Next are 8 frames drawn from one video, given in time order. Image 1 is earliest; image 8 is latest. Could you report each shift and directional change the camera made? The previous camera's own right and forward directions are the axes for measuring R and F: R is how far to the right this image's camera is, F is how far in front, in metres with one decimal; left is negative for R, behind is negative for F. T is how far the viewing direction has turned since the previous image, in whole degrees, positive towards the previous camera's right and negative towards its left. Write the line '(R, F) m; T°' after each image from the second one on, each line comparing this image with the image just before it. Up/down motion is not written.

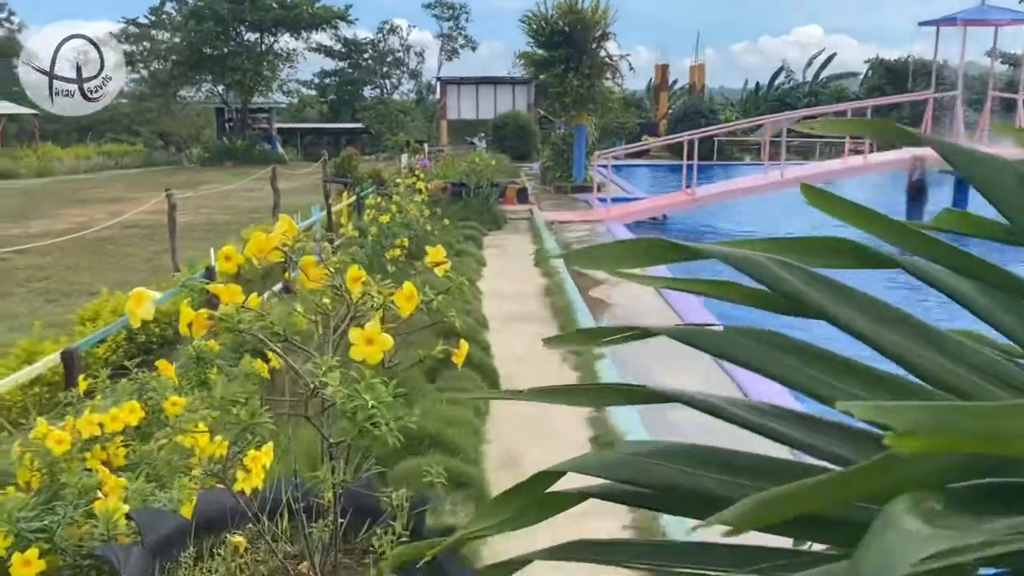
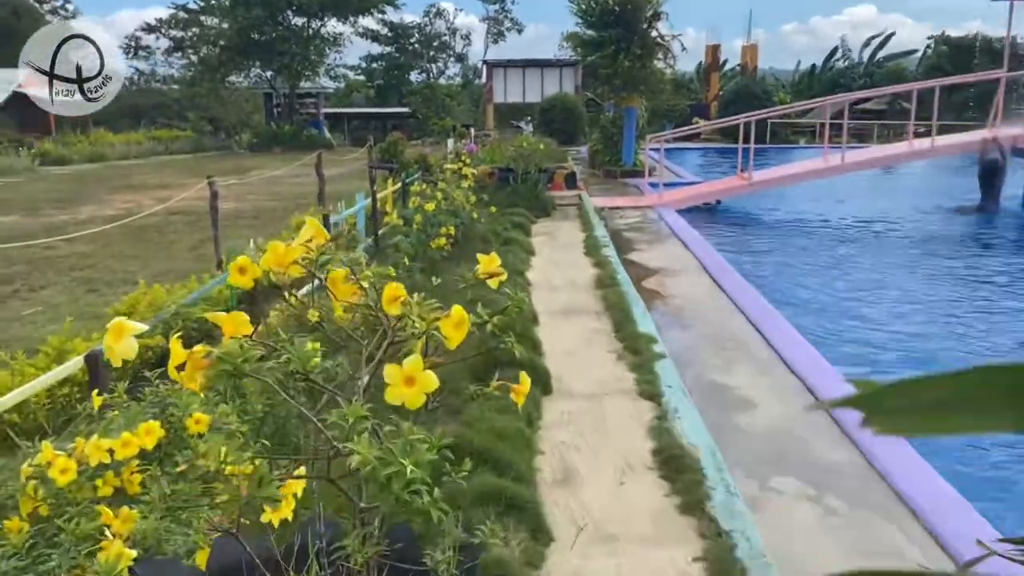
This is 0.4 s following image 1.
(0.0, +0.3) m; -3°
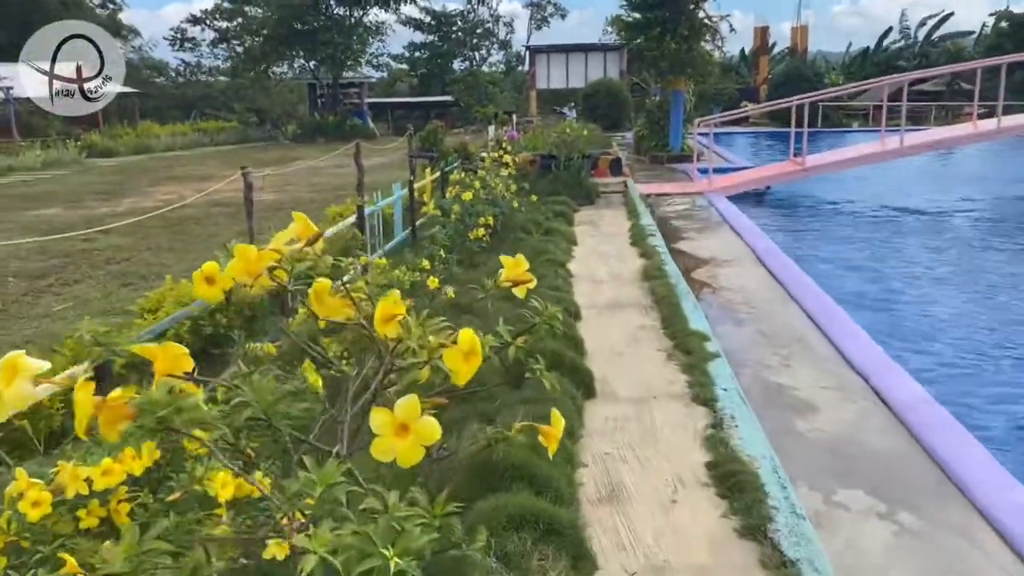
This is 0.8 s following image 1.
(0.0, +0.2) m; -3°
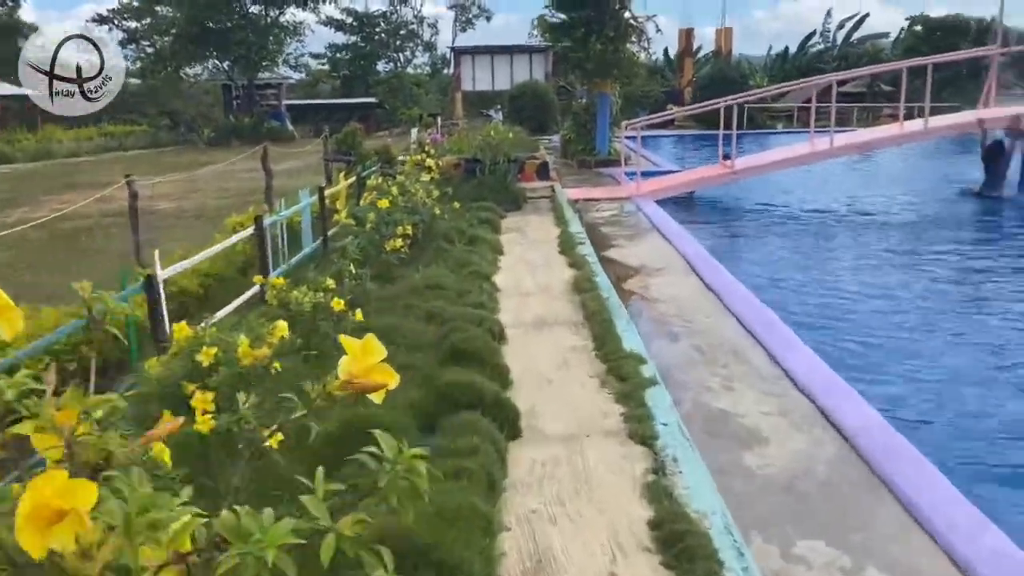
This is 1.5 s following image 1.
(+0.1, +0.4) m; +5°
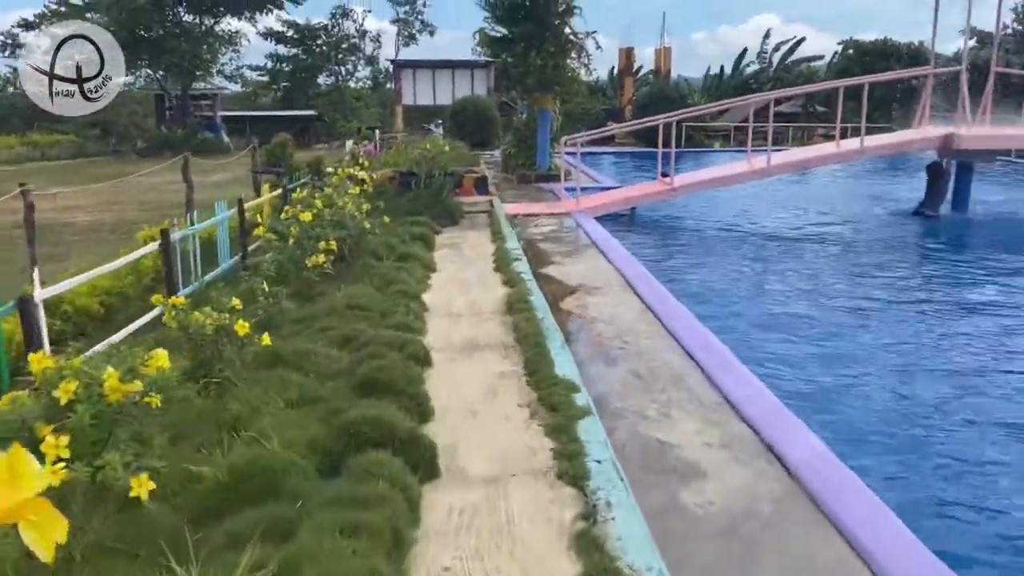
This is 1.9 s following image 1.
(+0.1, +0.3) m; +4°
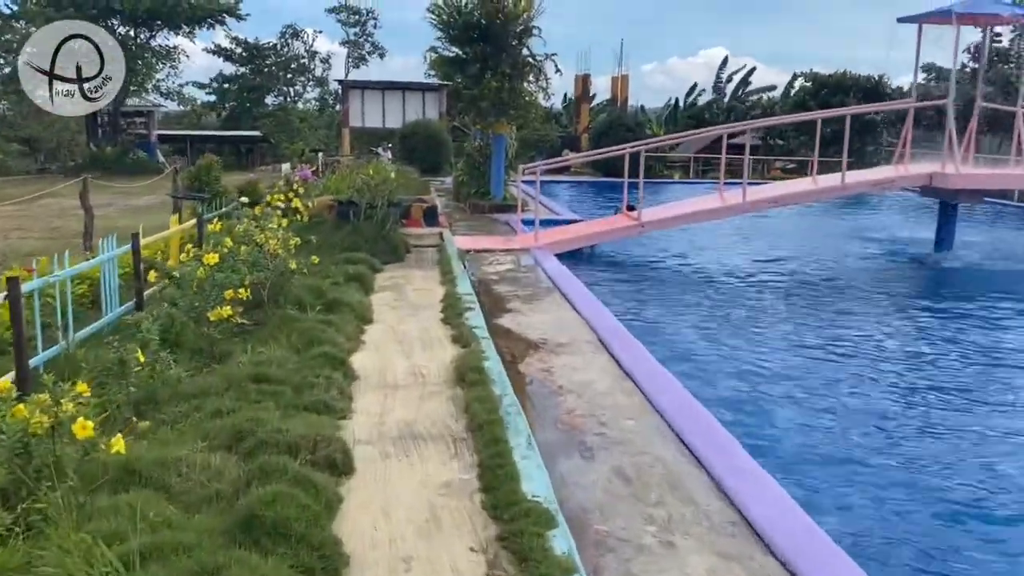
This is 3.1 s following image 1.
(0.0, +0.9) m; +3°
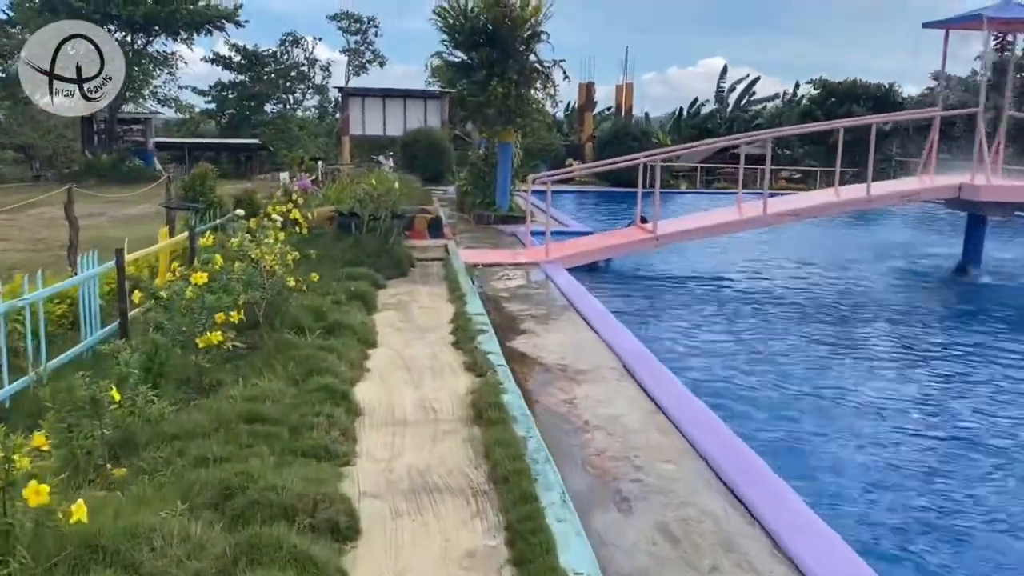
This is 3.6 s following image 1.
(-0.1, +0.4) m; 0°
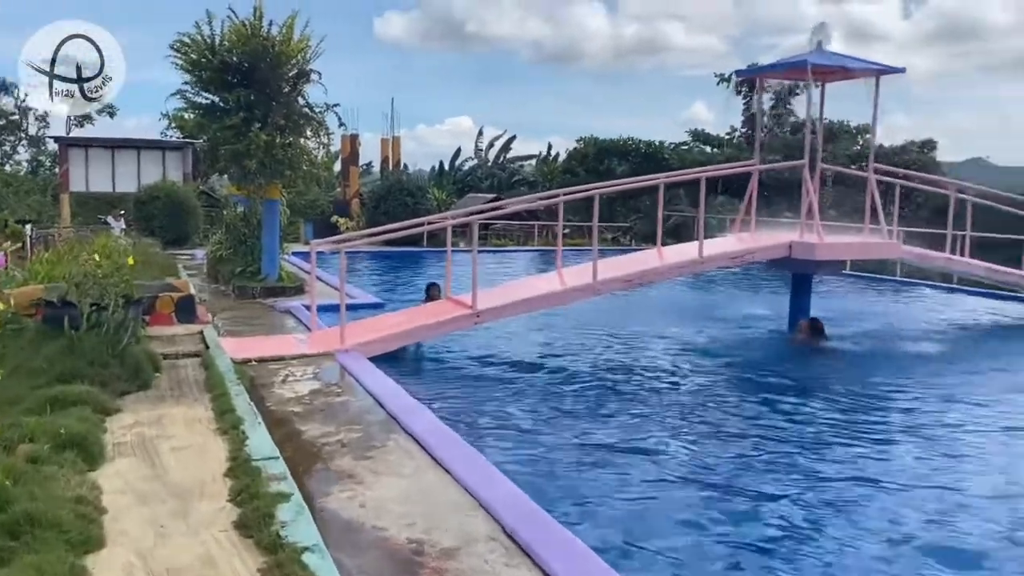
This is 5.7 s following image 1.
(-0.2, +1.6) m; +16°
